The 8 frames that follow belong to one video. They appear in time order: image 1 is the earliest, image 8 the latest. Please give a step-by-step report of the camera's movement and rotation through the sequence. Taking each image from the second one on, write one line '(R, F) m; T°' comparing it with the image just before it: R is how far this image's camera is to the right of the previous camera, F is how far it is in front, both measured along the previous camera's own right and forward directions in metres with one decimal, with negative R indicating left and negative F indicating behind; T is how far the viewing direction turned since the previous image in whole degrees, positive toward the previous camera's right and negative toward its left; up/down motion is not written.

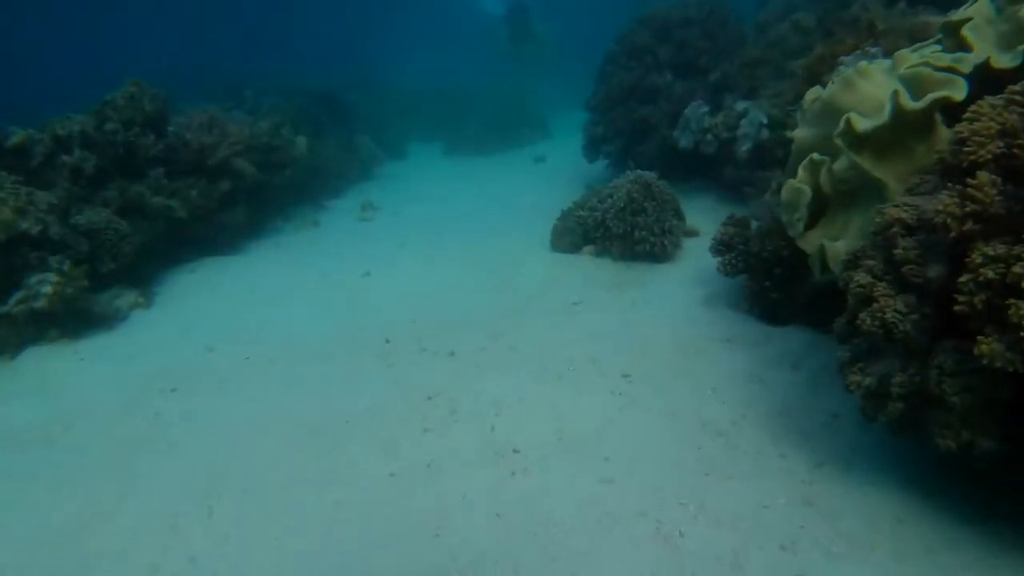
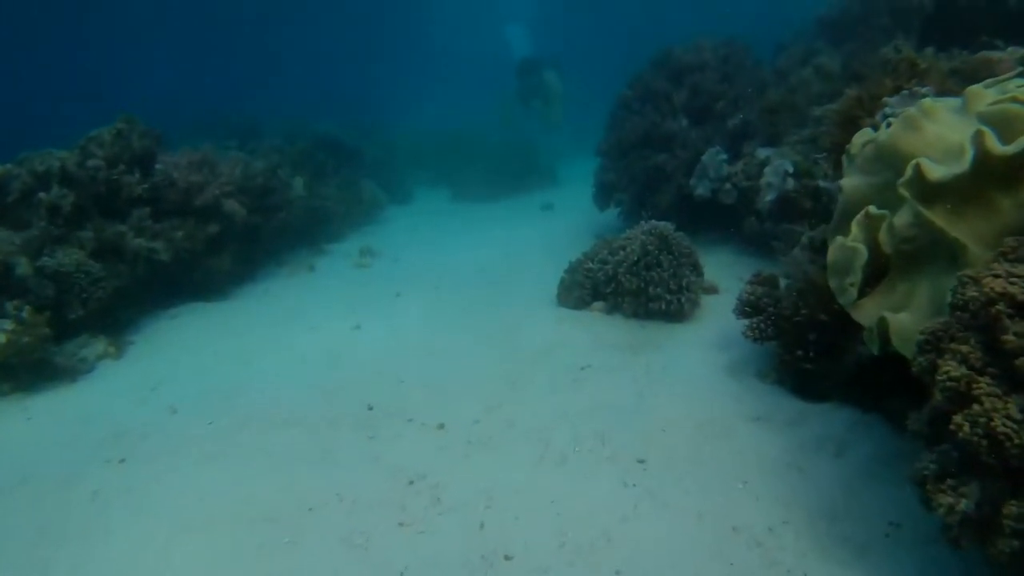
(0.0, +0.5) m; -1°
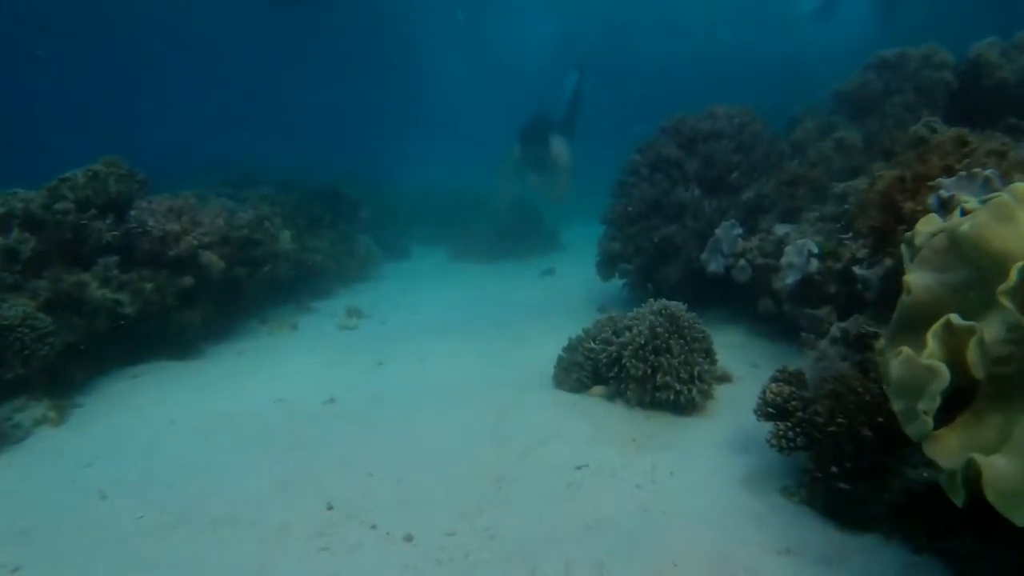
(0.0, +0.6) m; 0°
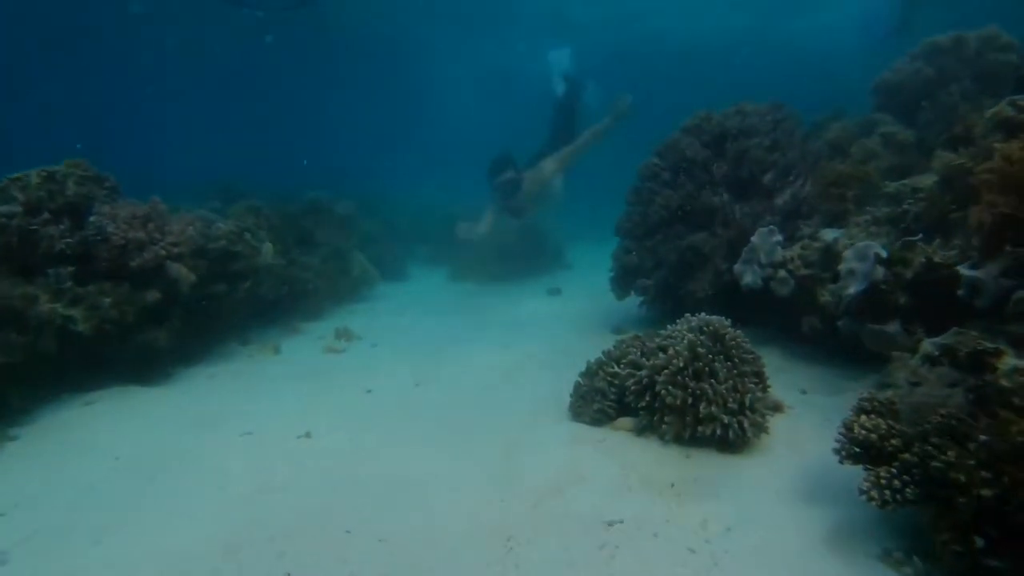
(-0.1, +0.9) m; 0°
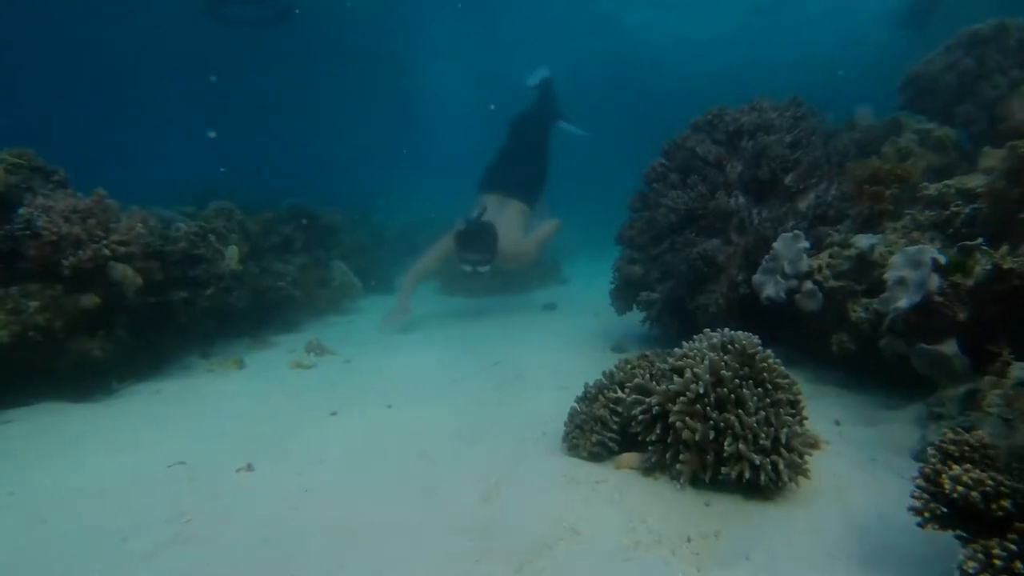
(+0.1, +0.8) m; 0°
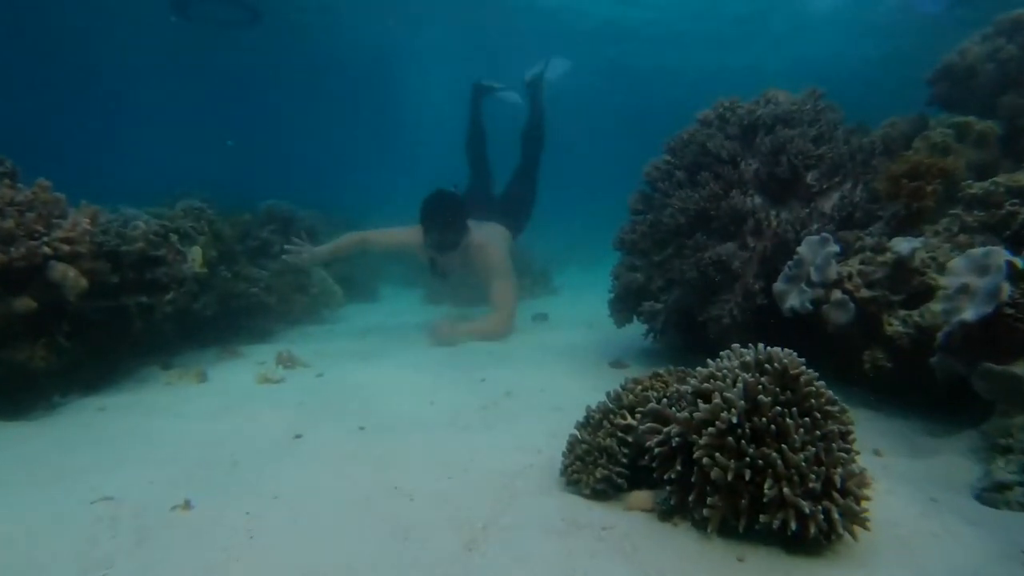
(0.0, +0.6) m; +1°
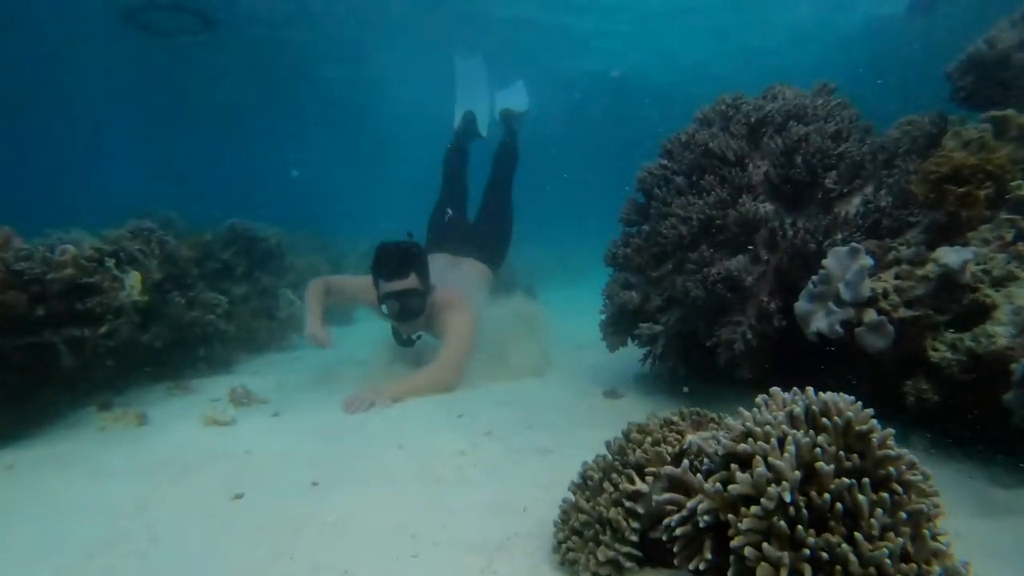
(0.0, +0.7) m; +1°
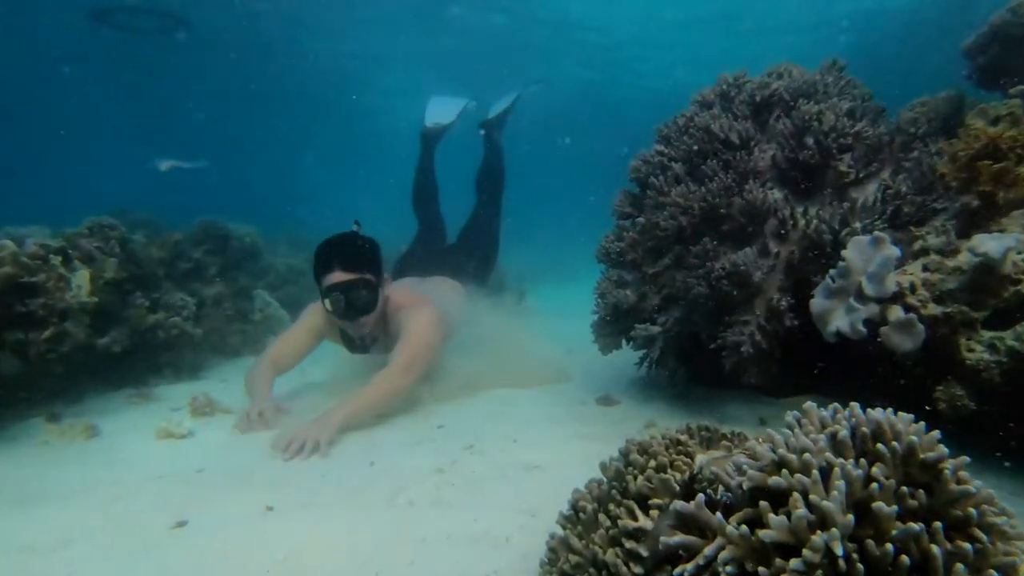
(0.0, +0.5) m; +1°
